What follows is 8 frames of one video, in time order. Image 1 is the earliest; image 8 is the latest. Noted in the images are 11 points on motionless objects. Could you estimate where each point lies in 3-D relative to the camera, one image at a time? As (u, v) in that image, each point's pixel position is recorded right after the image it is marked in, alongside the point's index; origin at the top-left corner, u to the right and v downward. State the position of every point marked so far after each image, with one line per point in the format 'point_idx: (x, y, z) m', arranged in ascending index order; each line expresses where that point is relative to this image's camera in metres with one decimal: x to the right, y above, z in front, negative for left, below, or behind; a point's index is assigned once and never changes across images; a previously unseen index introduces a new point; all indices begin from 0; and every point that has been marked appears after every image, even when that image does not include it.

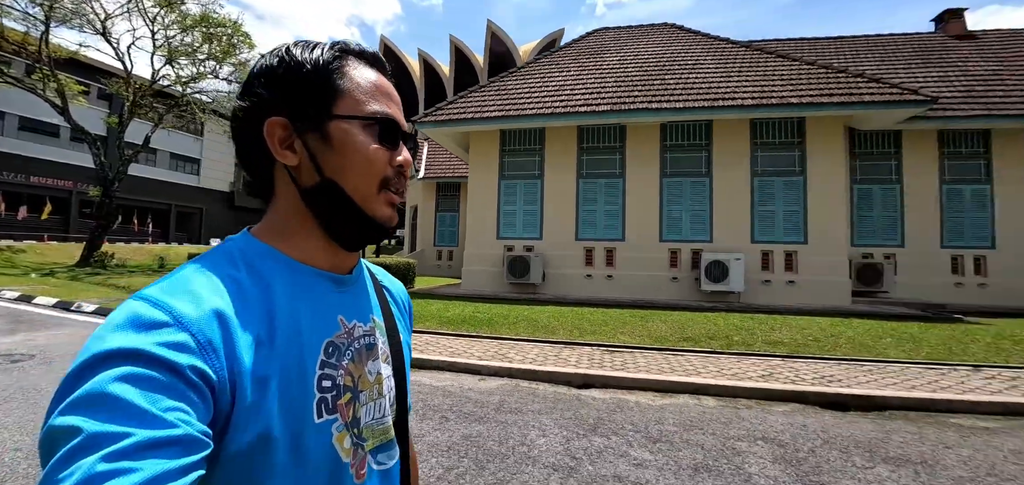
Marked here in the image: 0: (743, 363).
0: (+4.8, -2.2, +8.7) m
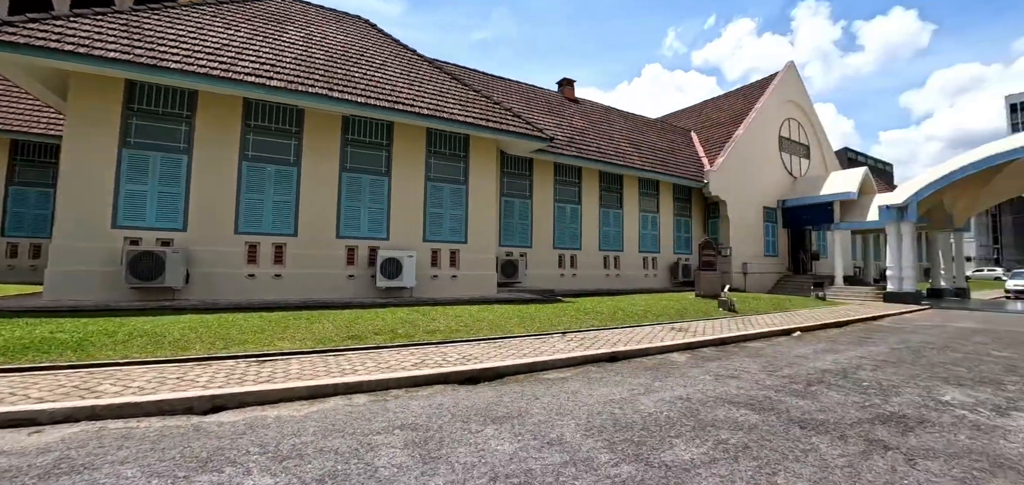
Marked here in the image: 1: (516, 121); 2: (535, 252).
0: (+1.6, -1.9, +8.8) m
1: (0.0, +4.2, +14.6) m
2: (+0.7, -0.4, +16.2) m
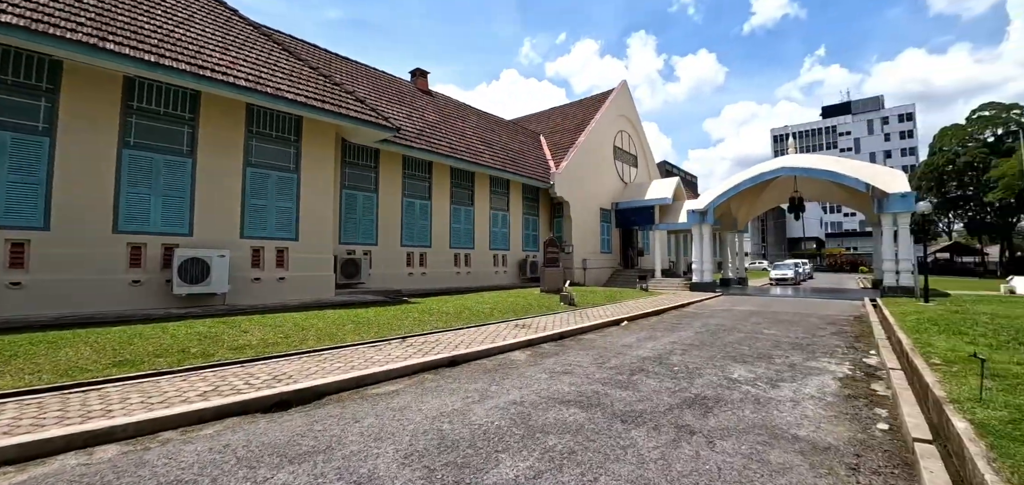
0: (-1.6, -1.9, +8.2) m
1: (-4.9, +4.3, +13.2) m
2: (-4.7, -0.3, +15.0) m
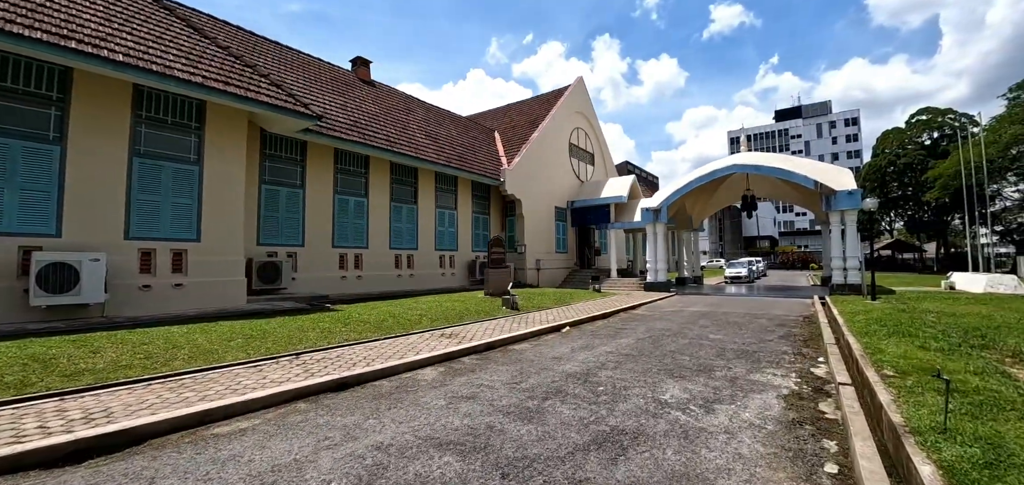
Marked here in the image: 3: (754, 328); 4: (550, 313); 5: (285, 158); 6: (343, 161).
0: (-3.0, -1.8, +7.0) m
1: (-6.7, +4.3, +11.8) m
2: (-6.6, -0.3, +13.5) m
3: (+5.1, -1.8, +8.8) m
4: (+1.0, -1.9, +11.6) m
5: (-7.2, +2.7, +13.3) m
6: (-6.0, +2.8, +14.7) m
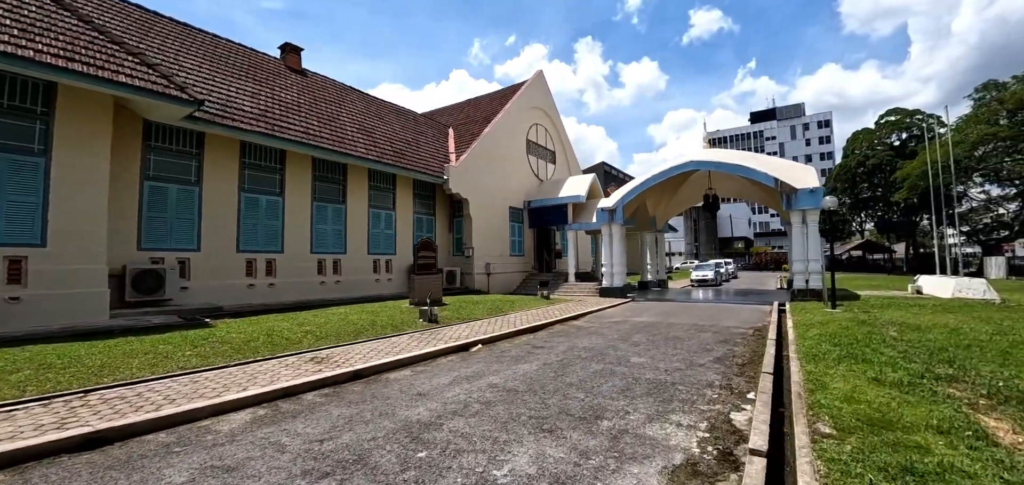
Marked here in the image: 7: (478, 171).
0: (-4.8, -1.9, +5.4) m
1: (-8.7, +4.2, +10.1) m
2: (-8.7, -0.4, +11.8) m
3: (+3.2, -1.8, +7.5) m
4: (-0.9, -2.0, +10.1) m
5: (-9.3, +2.6, +11.5) m
6: (-8.1, +2.7, +13.0) m
7: (-1.5, +3.1, +18.1) m
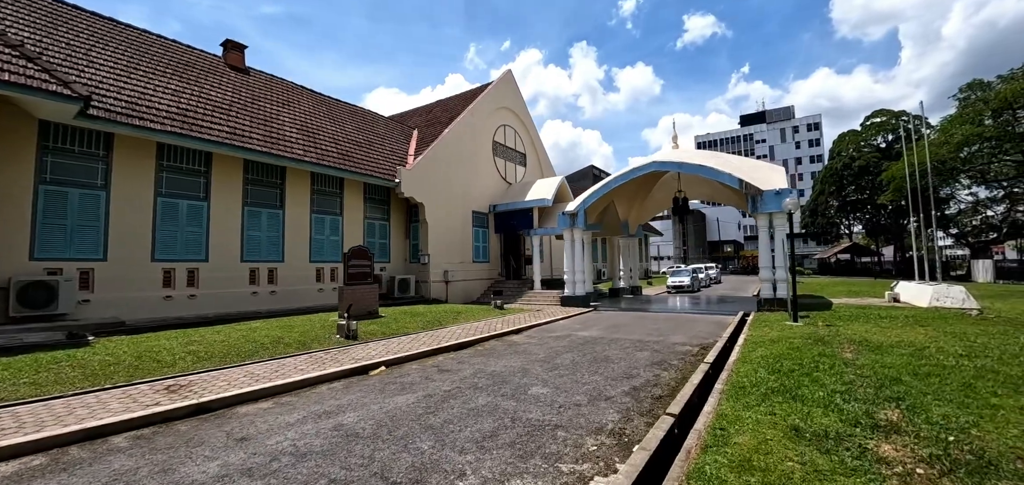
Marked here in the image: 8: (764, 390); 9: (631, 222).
0: (-6.4, -2.0, +4.3) m
1: (-10.3, +4.0, +9.0) m
2: (-10.3, -0.6, +10.7) m
3: (+1.6, -1.9, +6.4) m
4: (-2.5, -2.1, +9.0) m
5: (-10.9, +2.4, +10.5) m
6: (-9.7, +2.5, +12.0) m
7: (-3.1, +2.9, +17.1) m
8: (+2.7, -1.6, +4.6) m
9: (+5.4, +1.0, +19.2) m
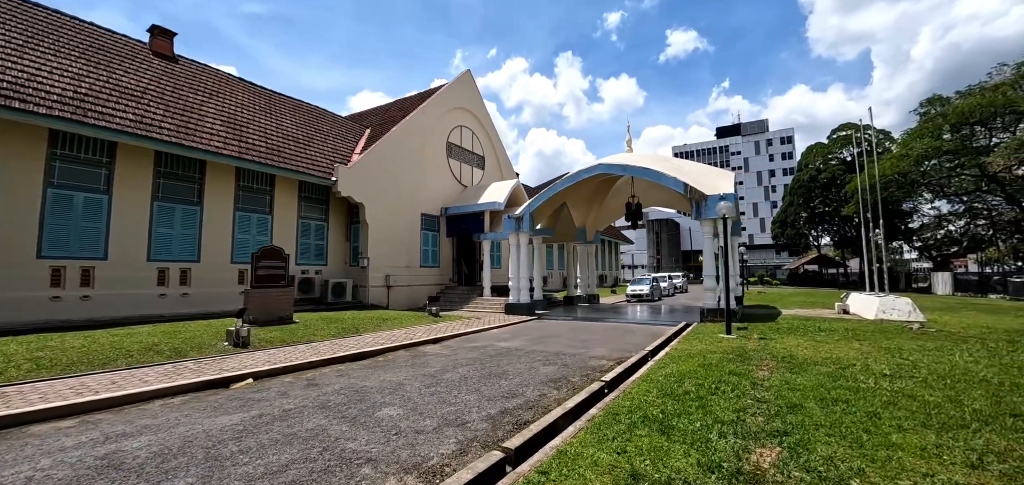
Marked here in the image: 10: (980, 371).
0: (-7.9, -1.8, +3.2) m
1: (-12.0, +4.2, +7.9) m
2: (-12.1, -0.4, +9.5) m
3: (-0.1, -1.9, +5.6) m
4: (-4.3, -2.1, +8.0) m
5: (-12.6, +2.5, +9.3) m
6: (-11.5, +2.6, +10.8) m
7: (-5.1, +2.8, +16.2) m
8: (+1.1, -1.6, +3.8) m
9: (+3.3, +0.7, +18.5) m
10: (+5.8, -1.6, +5.2) m
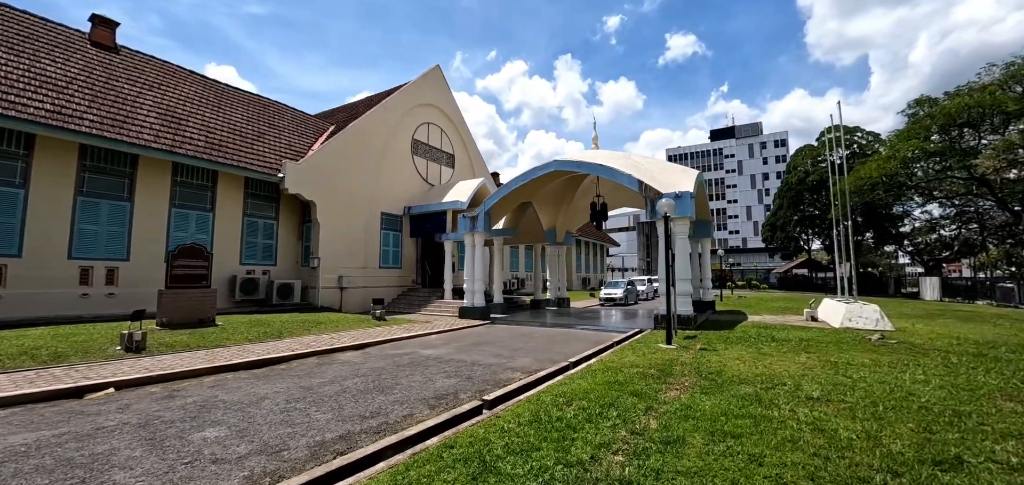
0: (-9.4, -1.7, +2.4) m
1: (-13.4, +4.4, +7.1) m
2: (-13.5, -0.3, +8.7) m
3: (-1.5, -1.9, +4.8) m
4: (-5.7, -2.0, +7.3) m
5: (-14.0, +2.7, +8.5) m
6: (-12.9, +2.7, +10.0) m
7: (-6.5, +2.8, +15.5) m
8: (-0.3, -1.5, +3.0) m
9: (+1.9, +0.6, +17.8) m
10: (+4.4, -1.6, +4.4) m
